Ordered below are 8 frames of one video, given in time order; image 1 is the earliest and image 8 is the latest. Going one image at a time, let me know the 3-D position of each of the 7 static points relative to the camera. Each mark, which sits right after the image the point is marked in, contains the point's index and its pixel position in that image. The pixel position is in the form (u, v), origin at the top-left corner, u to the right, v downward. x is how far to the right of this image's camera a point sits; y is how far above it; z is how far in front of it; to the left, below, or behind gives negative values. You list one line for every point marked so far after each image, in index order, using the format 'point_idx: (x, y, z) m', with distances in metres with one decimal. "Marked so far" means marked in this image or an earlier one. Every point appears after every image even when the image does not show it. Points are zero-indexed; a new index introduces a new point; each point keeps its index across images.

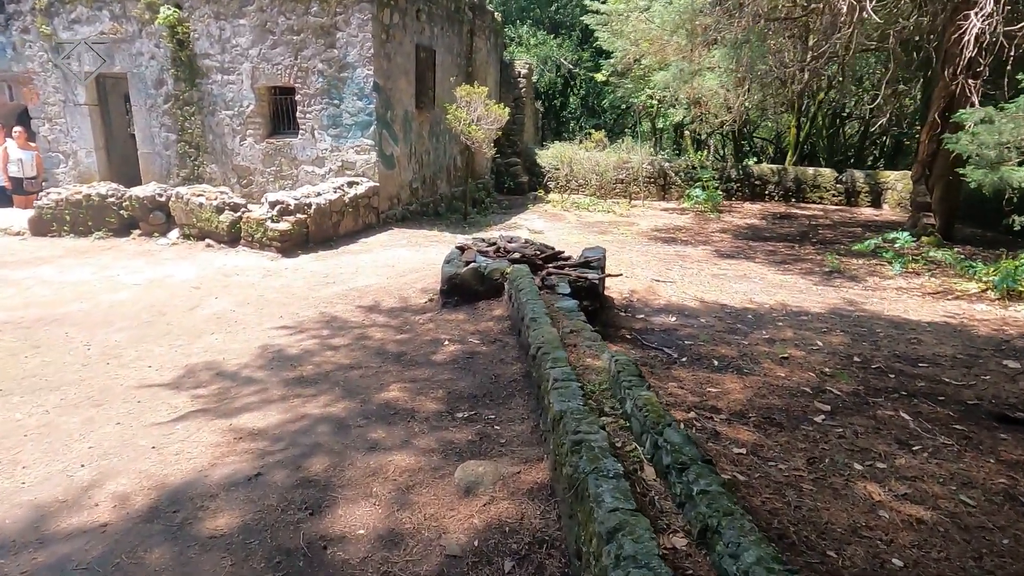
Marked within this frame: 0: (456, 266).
0: (-0.4, +0.2, +4.8) m
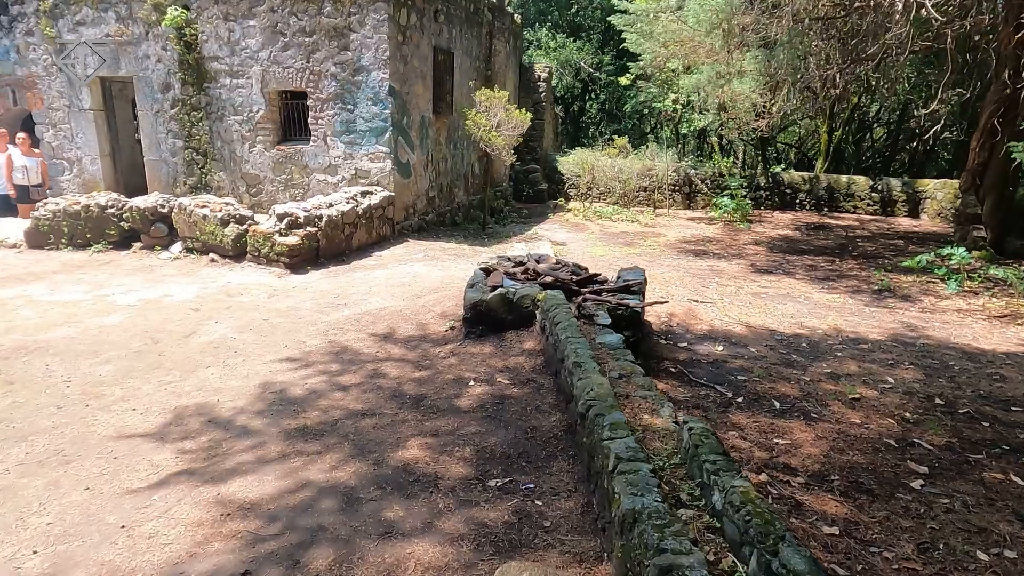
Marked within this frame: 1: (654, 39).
0: (-0.2, 0.0, +4.3) m
1: (+2.5, +4.4, +11.6) m
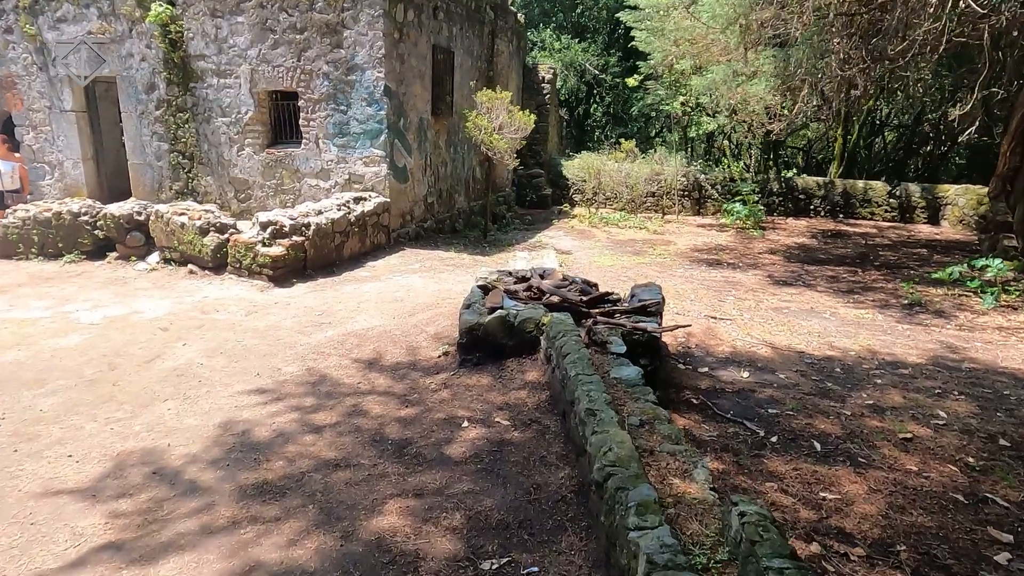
0: (-0.2, -0.1, +3.8) m
1: (+2.6, +4.2, +11.1) m
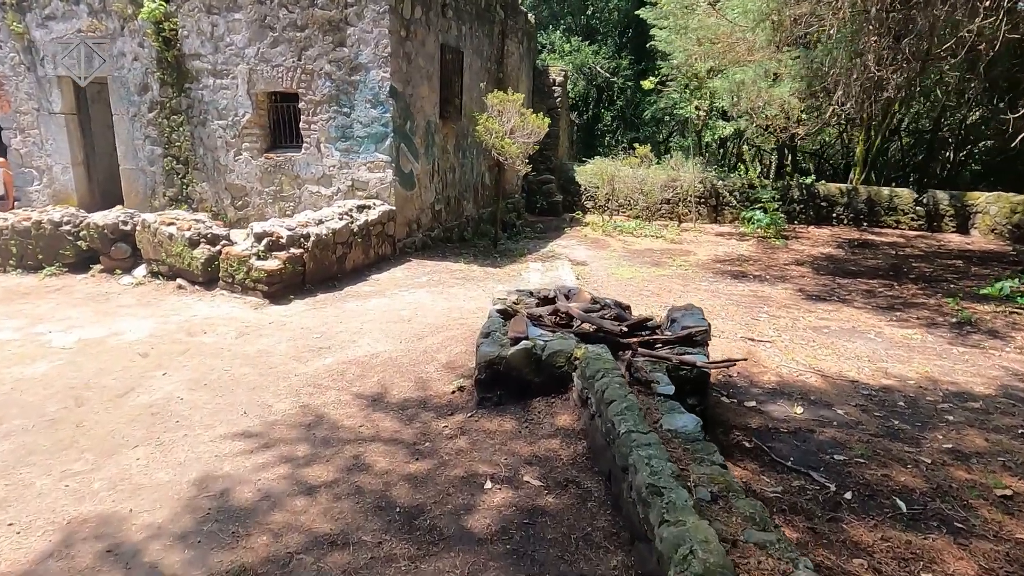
0: (-0.1, -0.3, +3.3) m
1: (+2.8, +4.0, +10.6) m
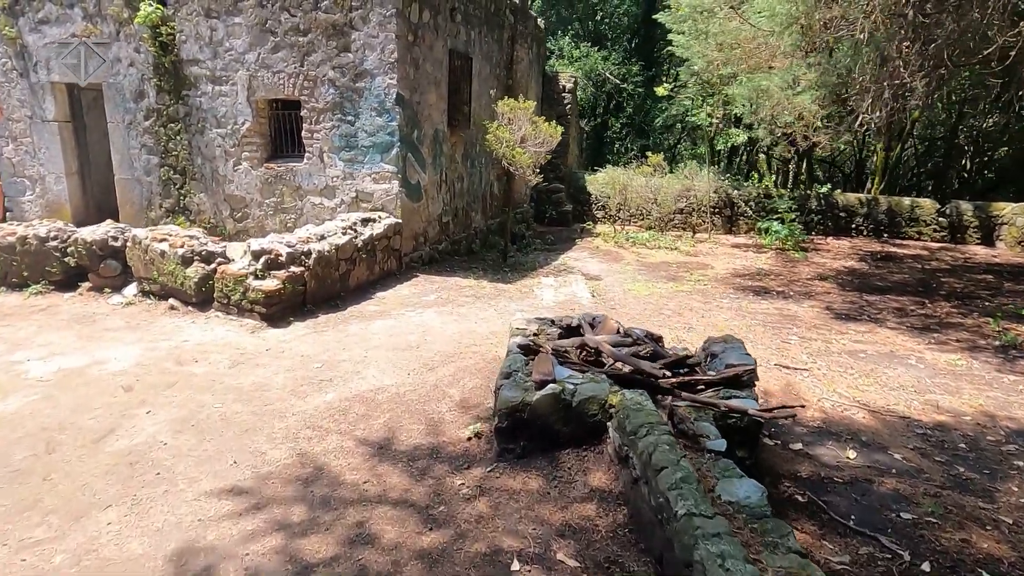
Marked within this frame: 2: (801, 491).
0: (0.0, -0.4, +2.9) m
1: (+2.9, +3.8, +10.2) m
2: (+1.4, -1.0, +3.2) m
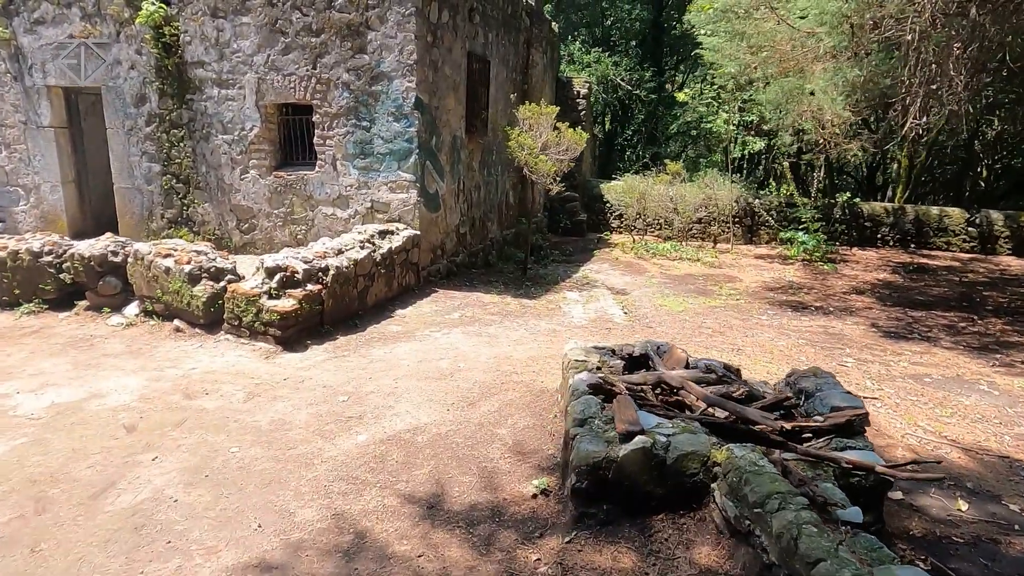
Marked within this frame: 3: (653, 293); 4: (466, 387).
0: (+0.3, -0.6, +2.4) m
1: (+3.2, +3.6, +9.8) m
2: (+1.7, -1.1, +2.7) m
3: (+1.8, -0.1, +8.2) m
4: (-0.3, -0.6, +4.0) m
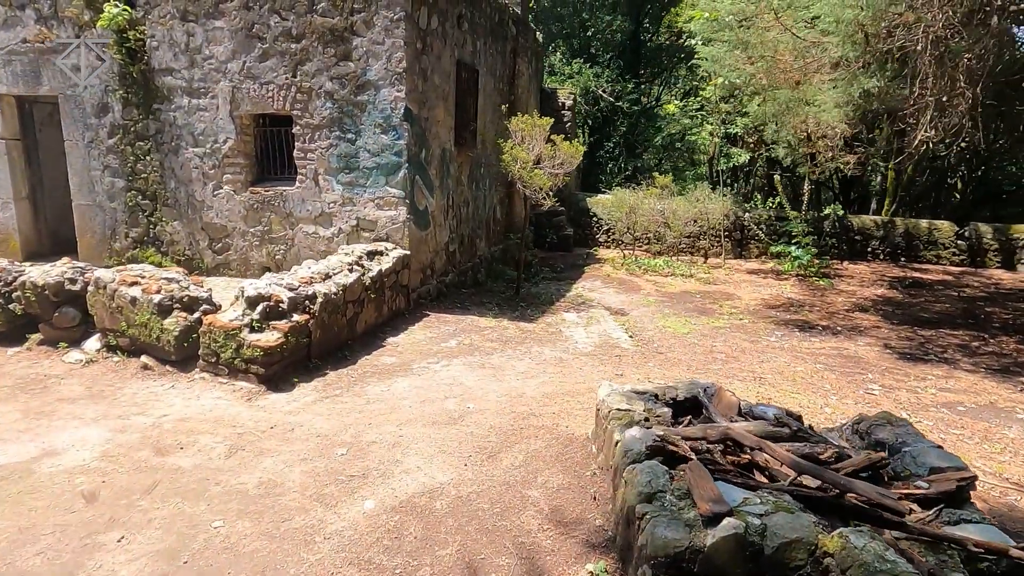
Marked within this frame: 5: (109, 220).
0: (+0.5, -0.7, +2.0) m
1: (+3.0, +3.4, +9.5) m
2: (+1.9, -1.2, +2.3) m
3: (+1.7, -0.3, +7.9) m
4: (-0.2, -0.8, +3.5) m
5: (-4.5, +0.8, +7.3) m
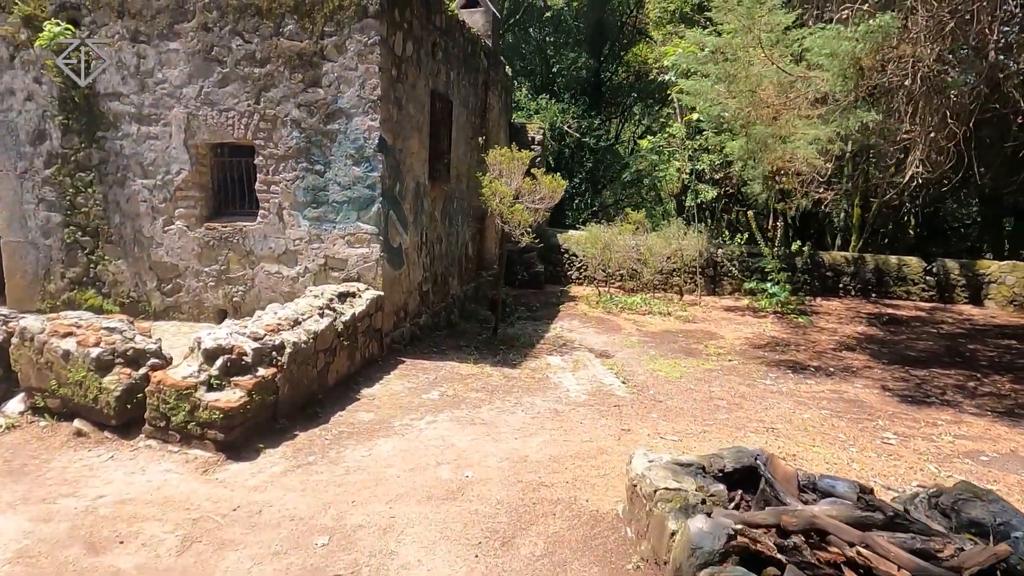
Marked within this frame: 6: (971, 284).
0: (+0.7, -0.9, +1.5) m
1: (+2.6, +2.8, +9.4) m
2: (+2.0, -1.4, +1.9) m
3: (+1.4, -0.8, +7.5) m
4: (-0.1, -1.0, +3.0) m
5: (-4.7, +0.3, +6.6) m
6: (+7.9, +0.1, +11.3) m
